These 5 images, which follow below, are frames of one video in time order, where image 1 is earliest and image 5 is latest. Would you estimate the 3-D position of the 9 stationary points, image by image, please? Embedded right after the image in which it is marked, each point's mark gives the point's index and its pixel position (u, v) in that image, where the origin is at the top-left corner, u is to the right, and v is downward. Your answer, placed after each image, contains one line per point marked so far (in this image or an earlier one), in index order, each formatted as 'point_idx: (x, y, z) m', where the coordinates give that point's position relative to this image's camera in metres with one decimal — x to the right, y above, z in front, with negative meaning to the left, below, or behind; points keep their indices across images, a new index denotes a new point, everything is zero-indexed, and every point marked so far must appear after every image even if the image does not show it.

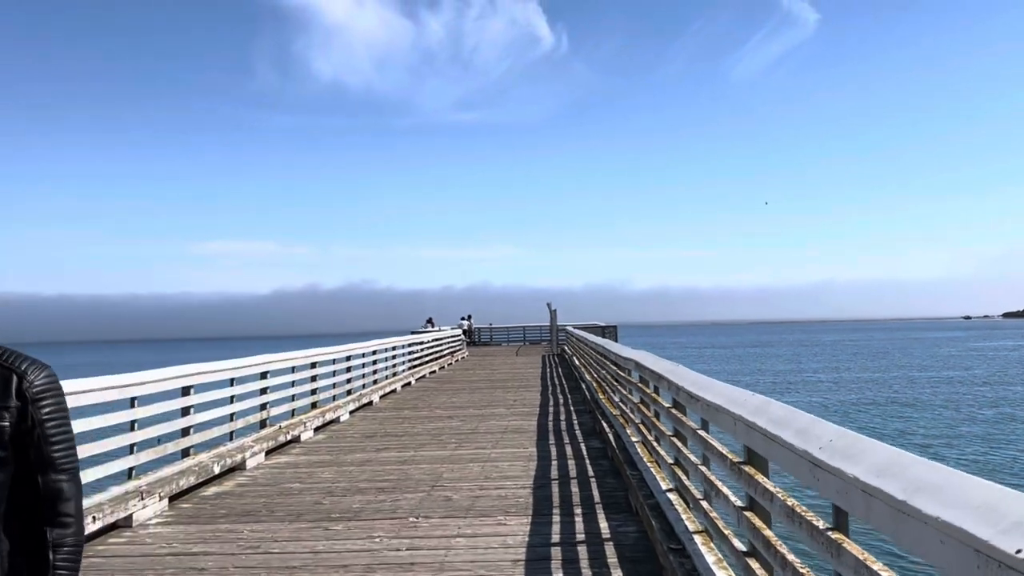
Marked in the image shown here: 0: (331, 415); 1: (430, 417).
0: (-2.5, -1.8, +10.3) m
1: (-1.2, -1.9, +11.1) m
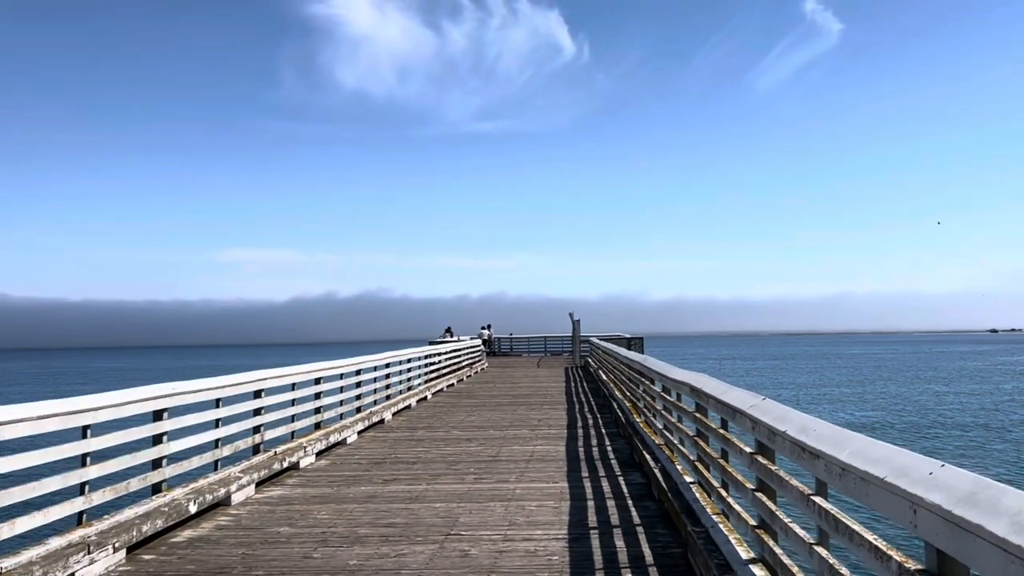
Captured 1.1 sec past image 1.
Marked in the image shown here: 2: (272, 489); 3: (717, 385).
0: (-2.2, -1.9, +9.3) m
1: (-0.9, -2.0, +10.0) m
2: (-2.3, -1.9, +7.0) m
3: (+1.3, -0.6, +5.0) m
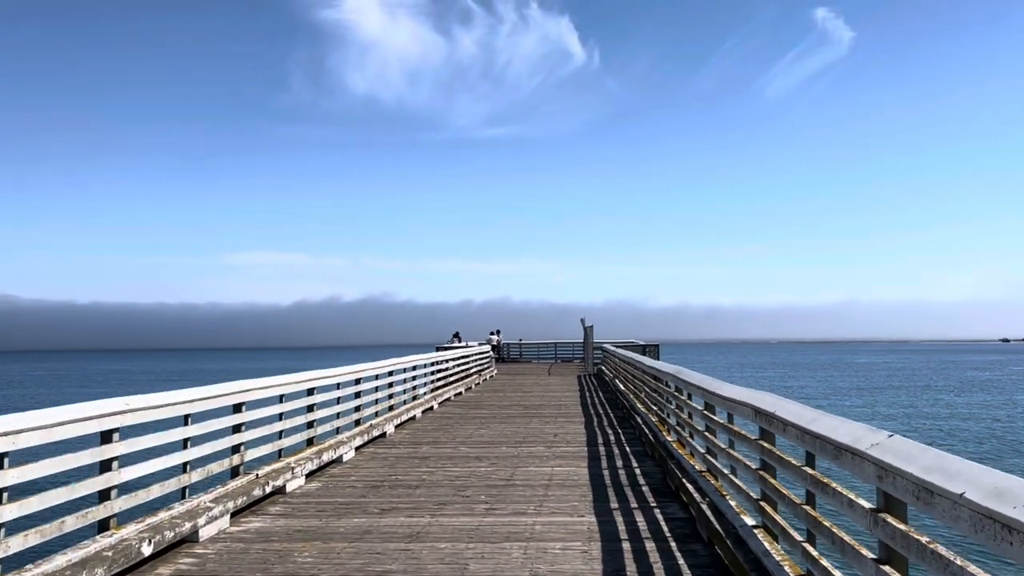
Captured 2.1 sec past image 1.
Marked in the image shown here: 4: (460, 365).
0: (-2.0, -1.9, +8.3) m
1: (-0.7, -2.0, +9.0) m
2: (-2.1, -1.9, +6.0) m
3: (+1.5, -0.6, +3.9) m
4: (-1.3, -2.0, +19.2) m
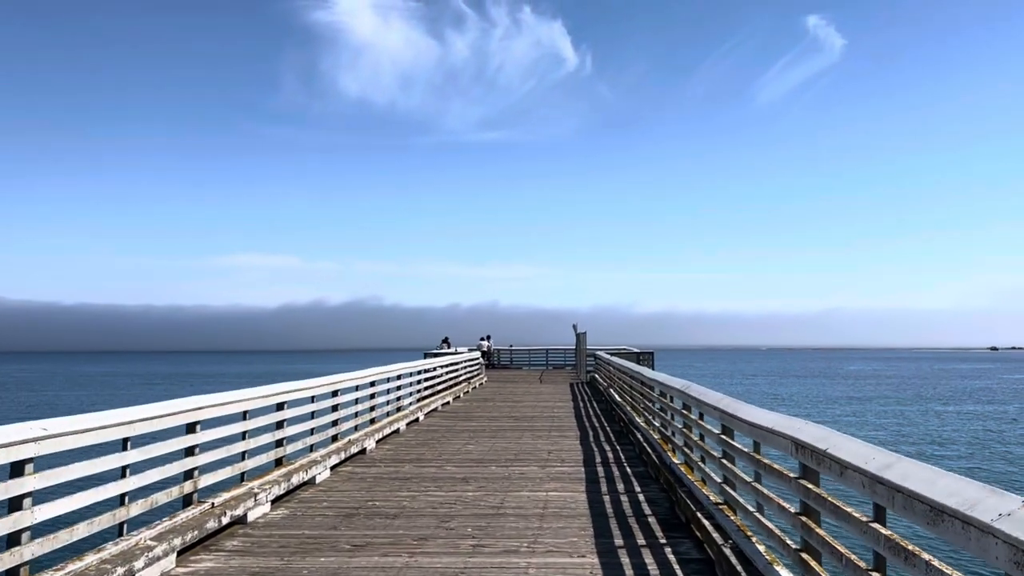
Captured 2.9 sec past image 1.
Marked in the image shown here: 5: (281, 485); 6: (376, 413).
0: (-2.1, -1.9, +7.5) m
1: (-0.8, -2.1, +8.2) m
2: (-2.2, -1.9, +5.2) m
3: (+1.4, -0.7, +3.2) m
4: (-1.6, -2.1, +18.4) m
5: (-2.2, -1.8, +7.0) m
6: (-2.0, -1.8, +11.0) m
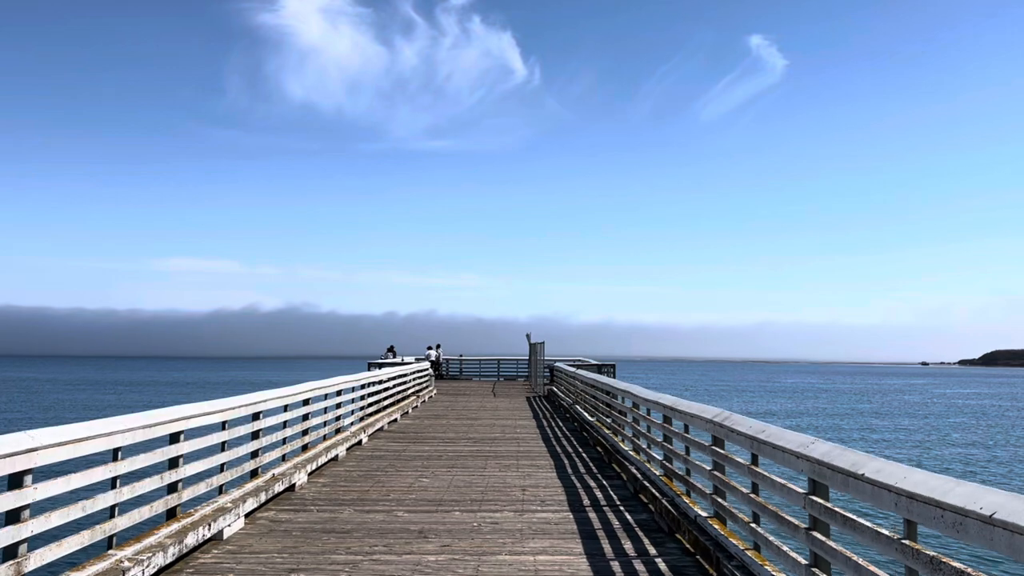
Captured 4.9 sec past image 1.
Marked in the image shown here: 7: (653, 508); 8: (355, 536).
0: (-2.3, -1.8, +5.5) m
1: (-1.0, -2.0, +6.3) m
2: (-2.2, -1.8, +3.2) m
3: (+1.6, -0.6, +1.5) m
4: (-2.5, -2.1, +16.4) m
5: (-2.3, -1.8, +5.0) m
6: (-2.4, -1.8, +9.0) m
7: (+1.3, -2.0, +6.8) m
8: (-1.3, -2.0, +6.1) m
